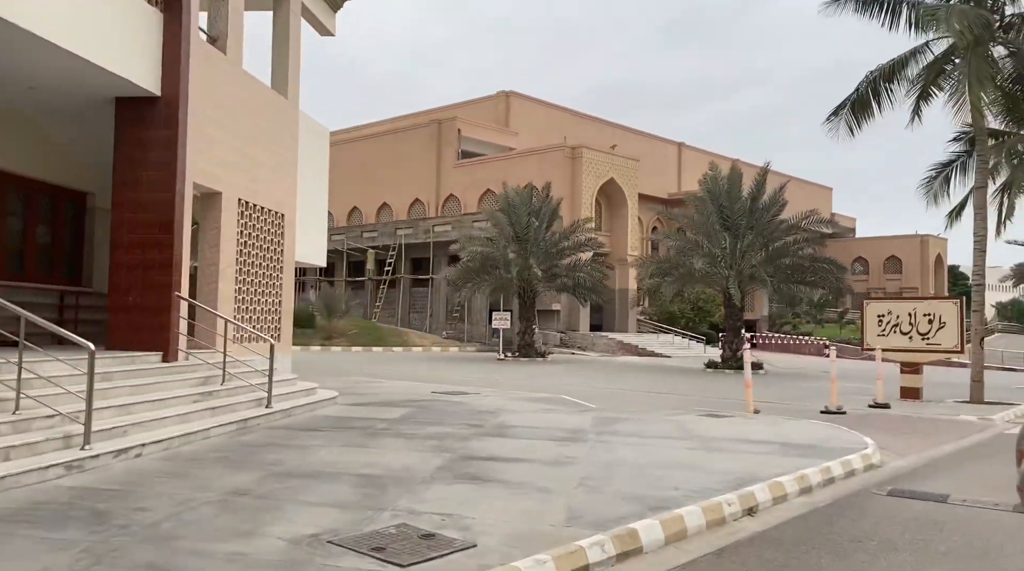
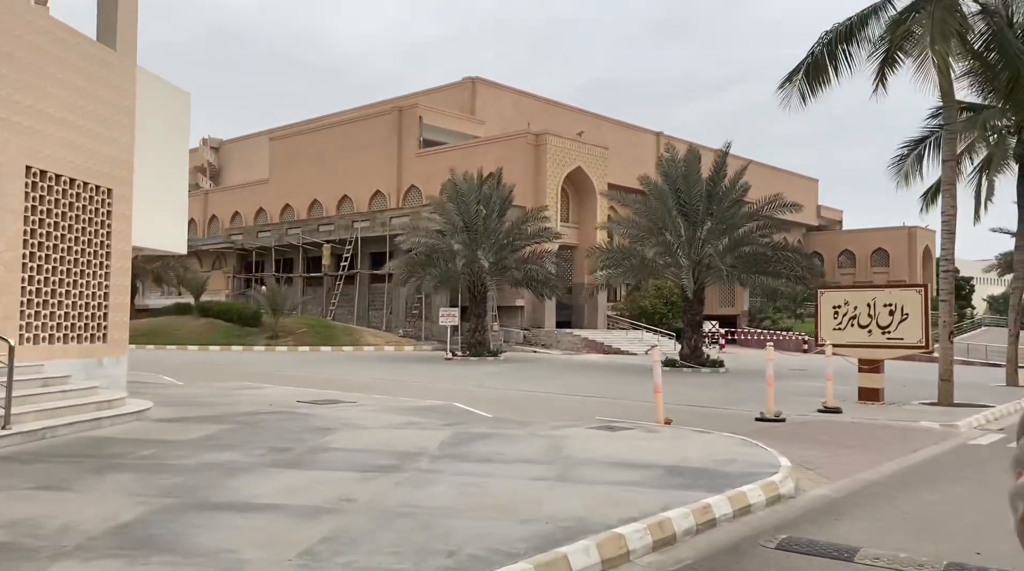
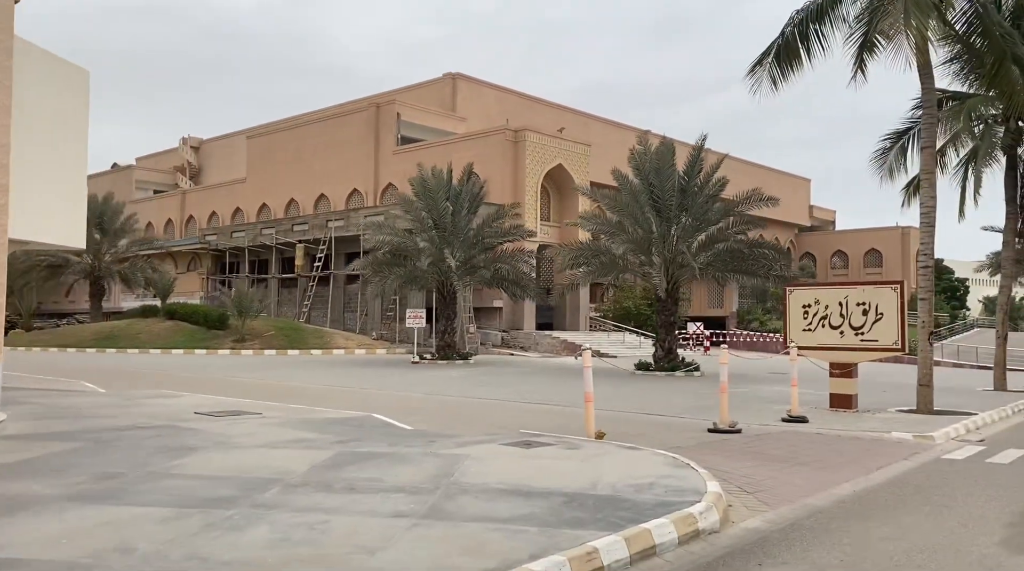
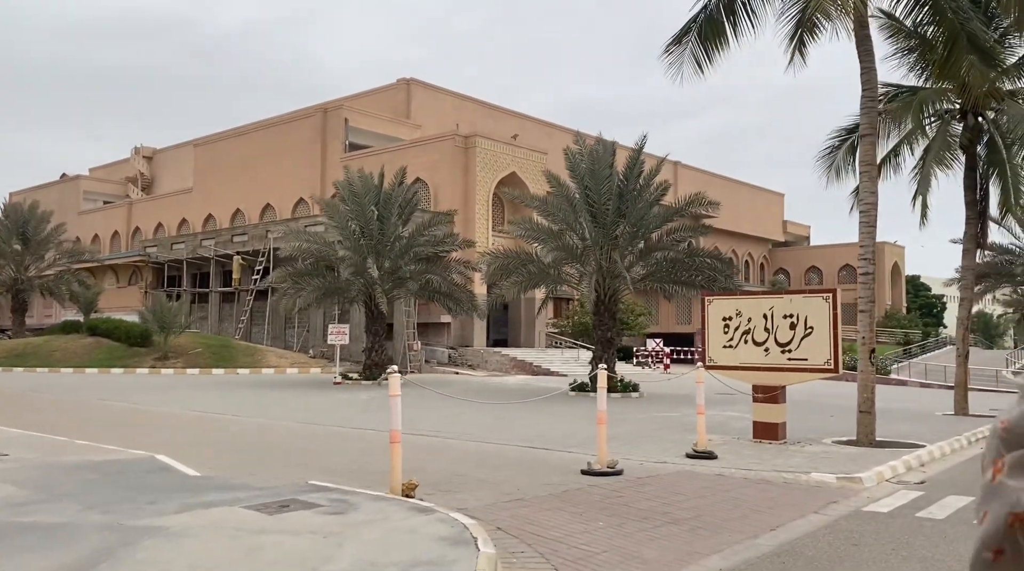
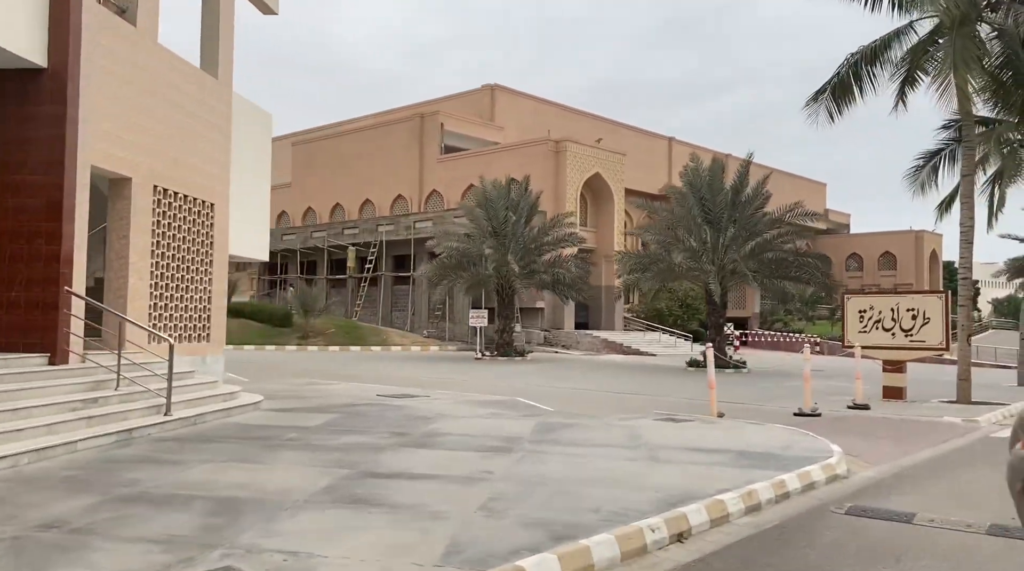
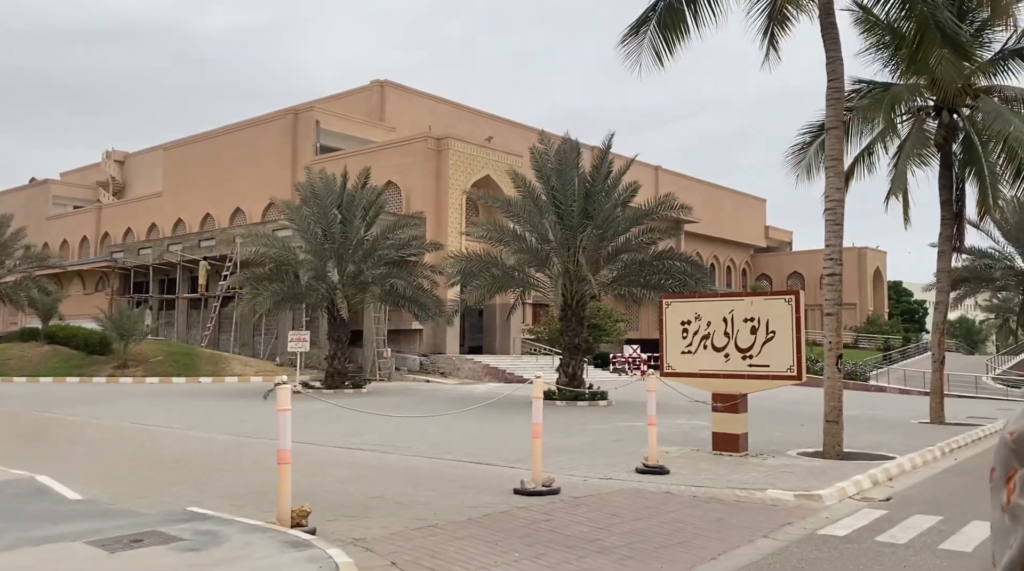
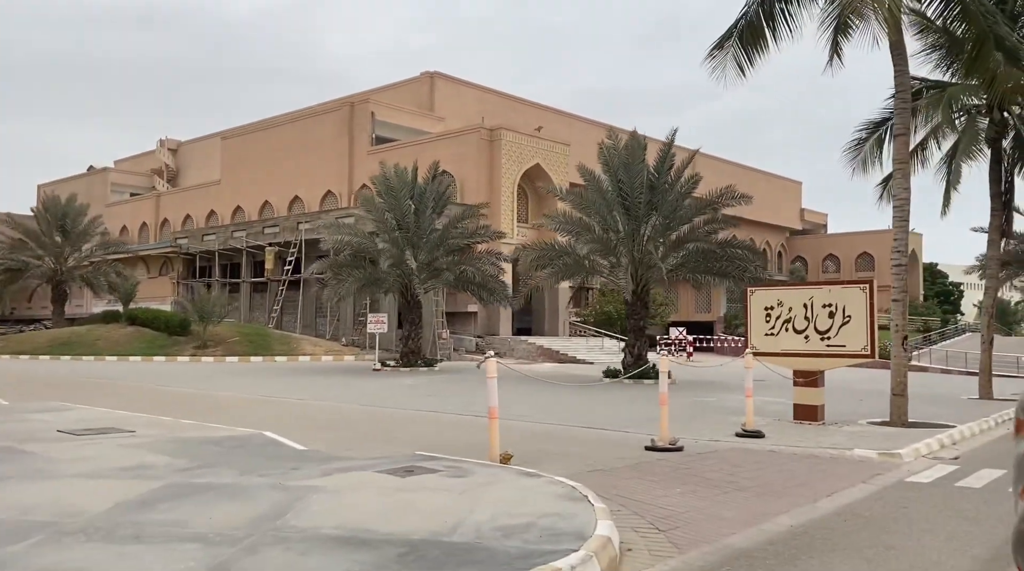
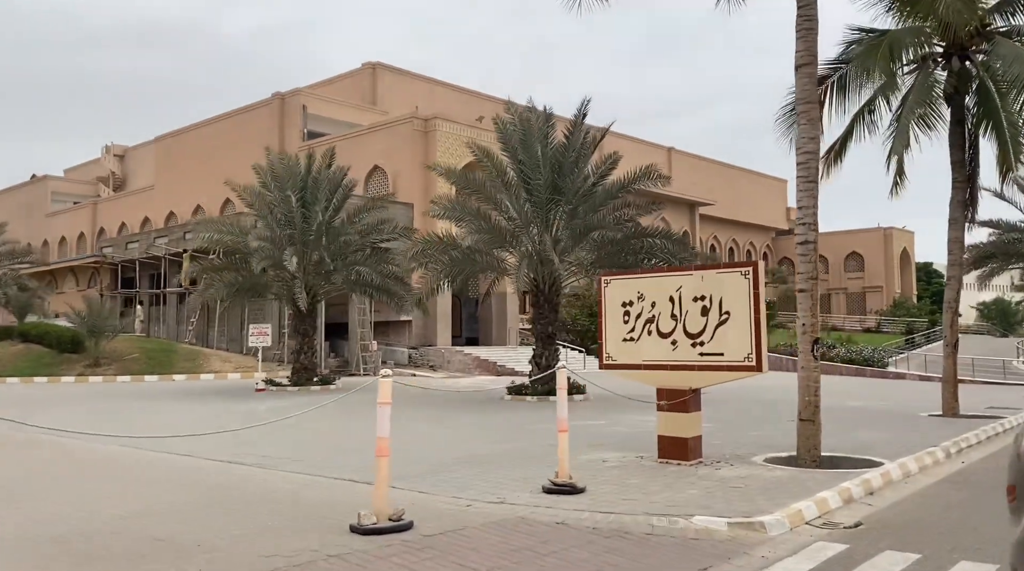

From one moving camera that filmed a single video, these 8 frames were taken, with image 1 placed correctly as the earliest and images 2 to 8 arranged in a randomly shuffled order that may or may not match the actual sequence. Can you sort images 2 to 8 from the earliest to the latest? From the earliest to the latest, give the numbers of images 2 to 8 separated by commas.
5, 2, 3, 7, 4, 6, 8
